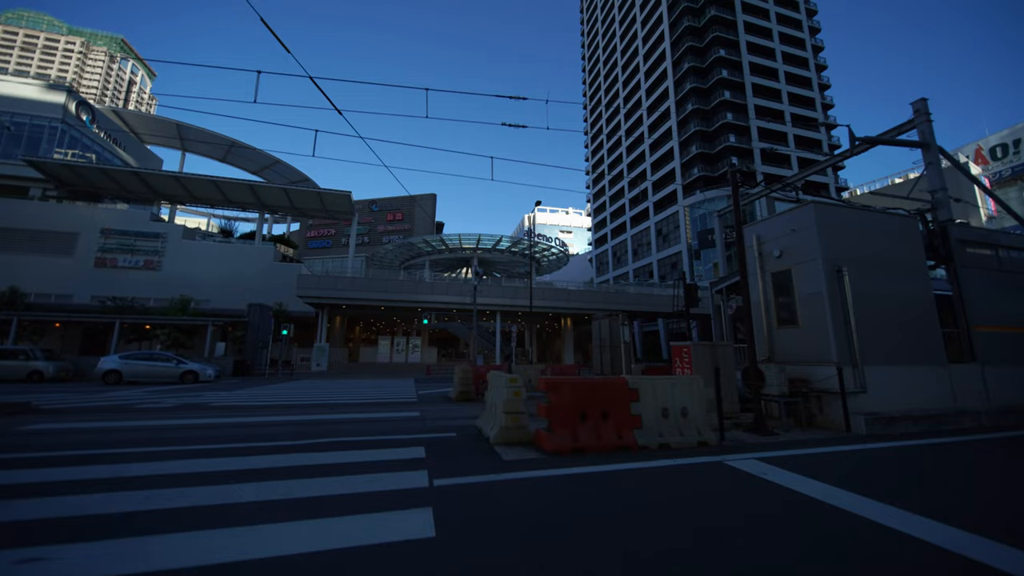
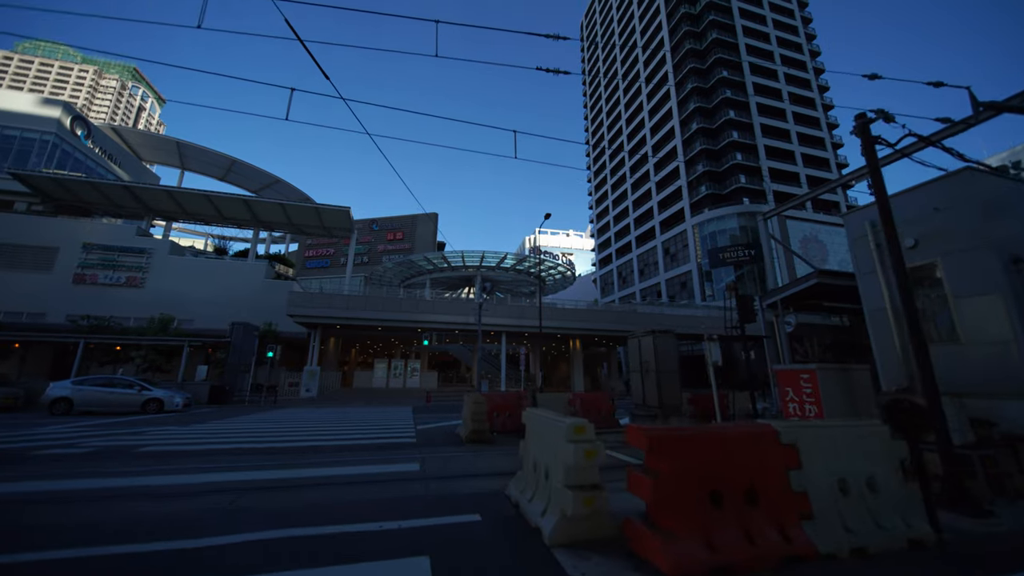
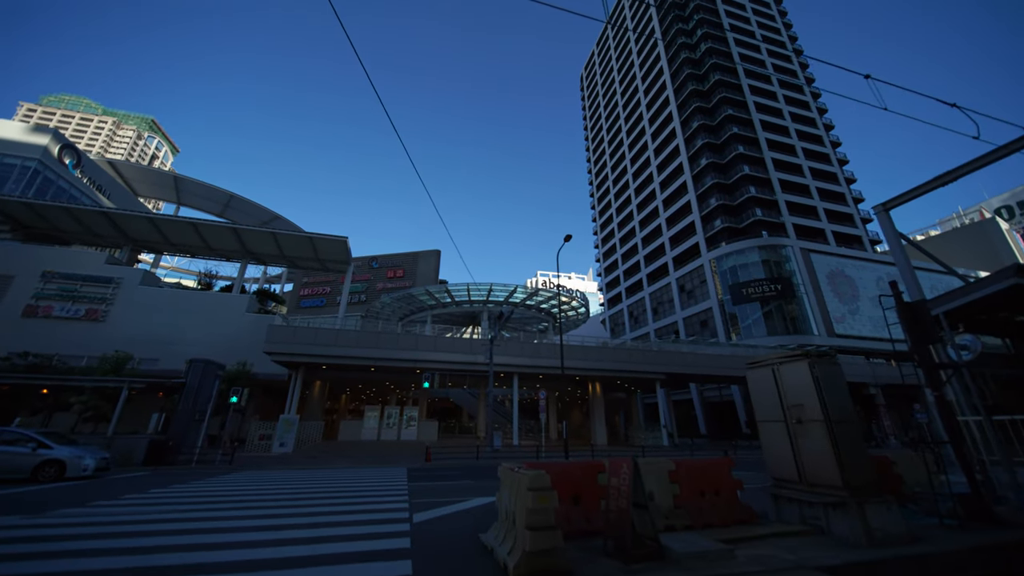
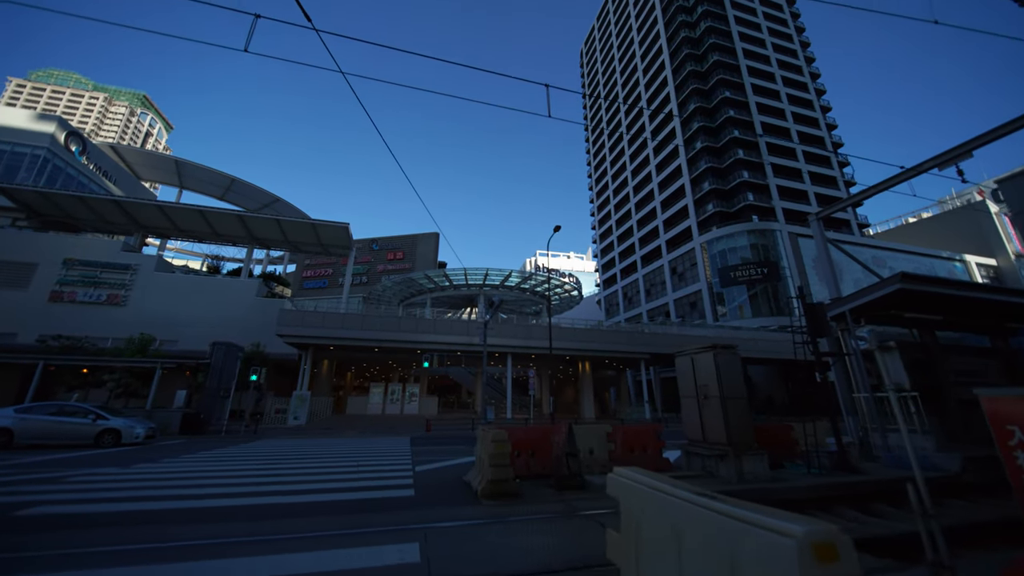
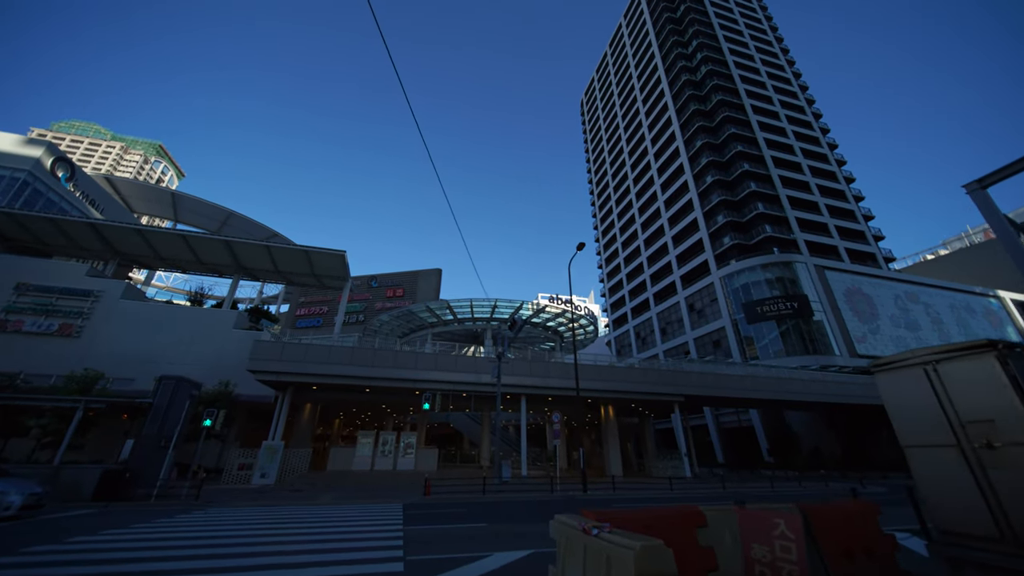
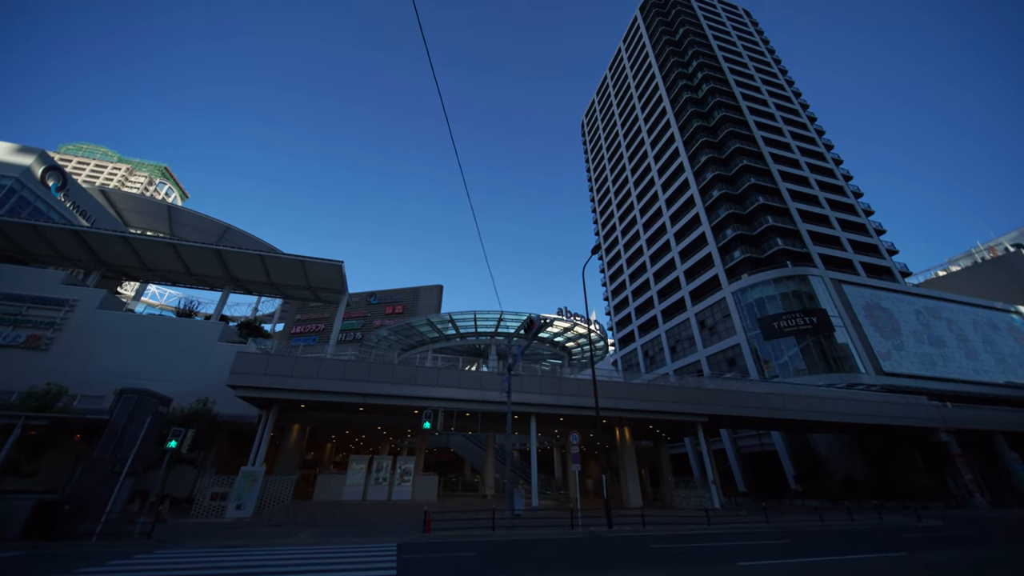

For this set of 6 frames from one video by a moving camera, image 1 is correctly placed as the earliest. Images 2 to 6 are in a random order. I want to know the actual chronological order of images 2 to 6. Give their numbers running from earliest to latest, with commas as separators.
2, 4, 3, 5, 6
